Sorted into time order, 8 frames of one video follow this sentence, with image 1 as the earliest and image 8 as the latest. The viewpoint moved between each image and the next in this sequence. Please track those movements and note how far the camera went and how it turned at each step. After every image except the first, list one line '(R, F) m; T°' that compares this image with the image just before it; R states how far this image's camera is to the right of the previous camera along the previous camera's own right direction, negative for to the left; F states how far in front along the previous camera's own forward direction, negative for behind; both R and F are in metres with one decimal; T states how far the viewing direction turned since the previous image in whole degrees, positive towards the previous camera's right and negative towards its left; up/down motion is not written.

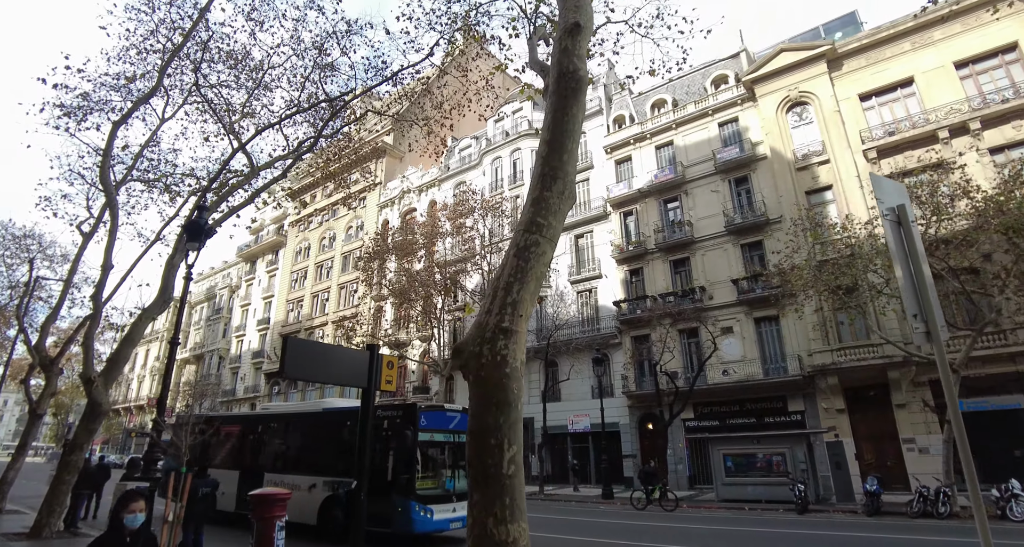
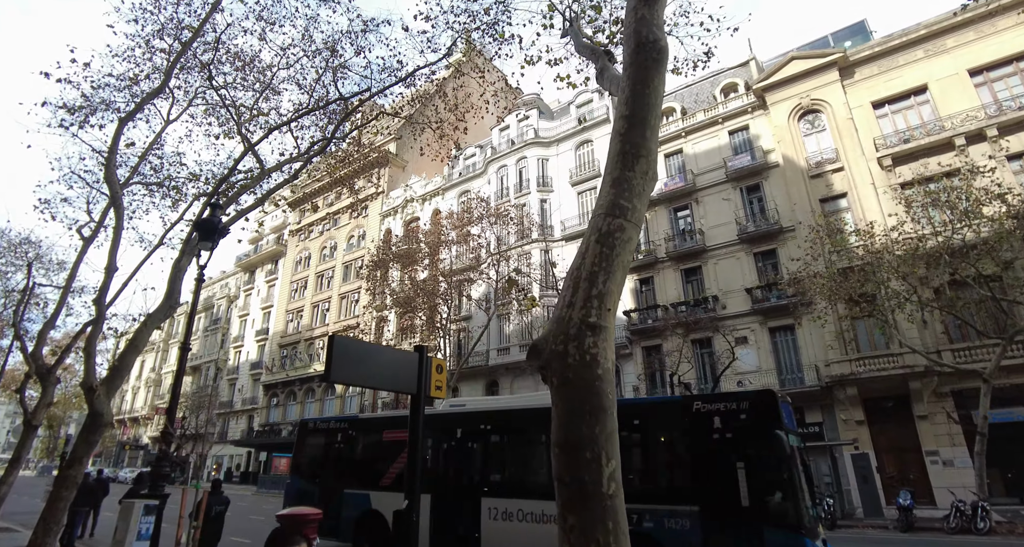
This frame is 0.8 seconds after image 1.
(-0.6, +0.5) m; 0°
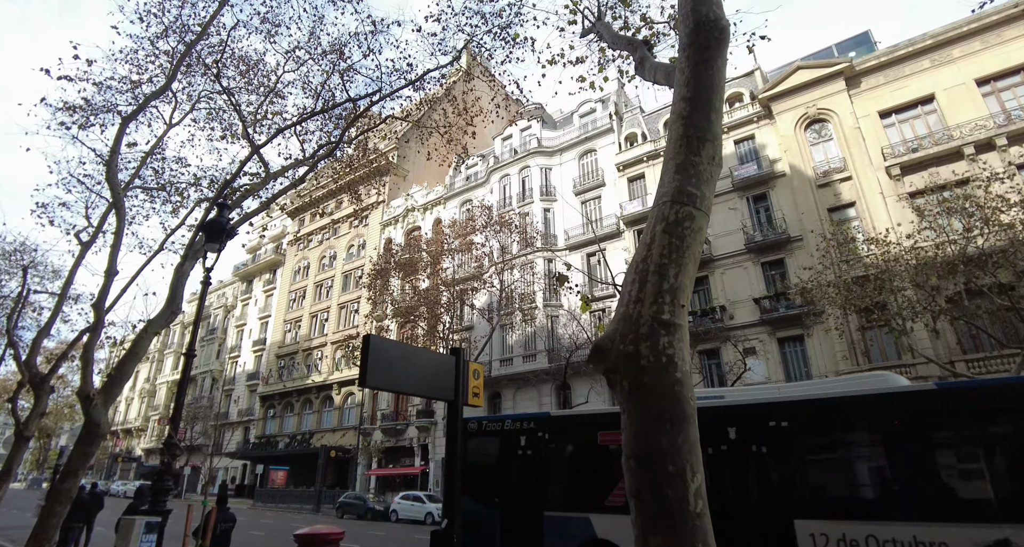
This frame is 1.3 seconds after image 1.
(-0.4, +0.4) m; 0°
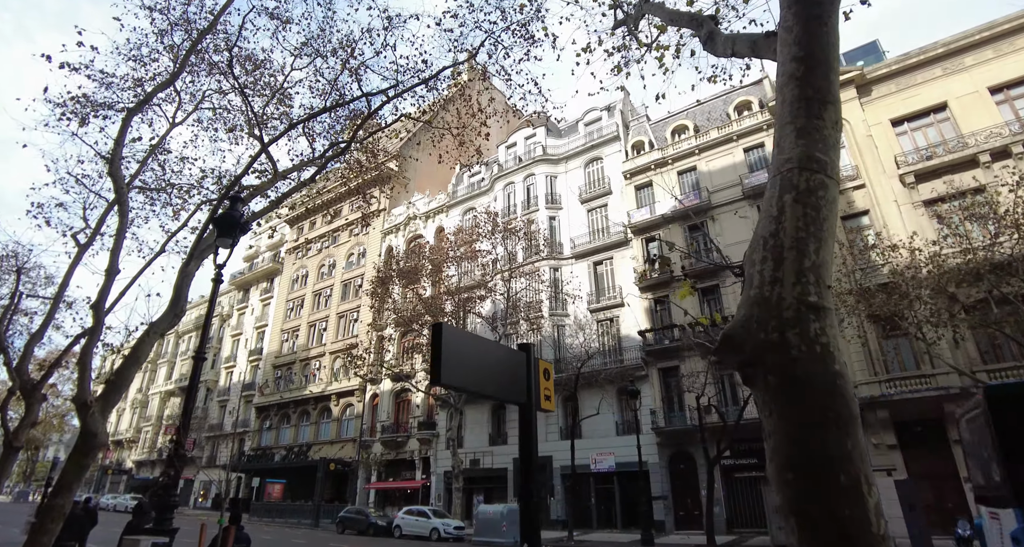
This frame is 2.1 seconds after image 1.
(-0.6, +0.5) m; +1°
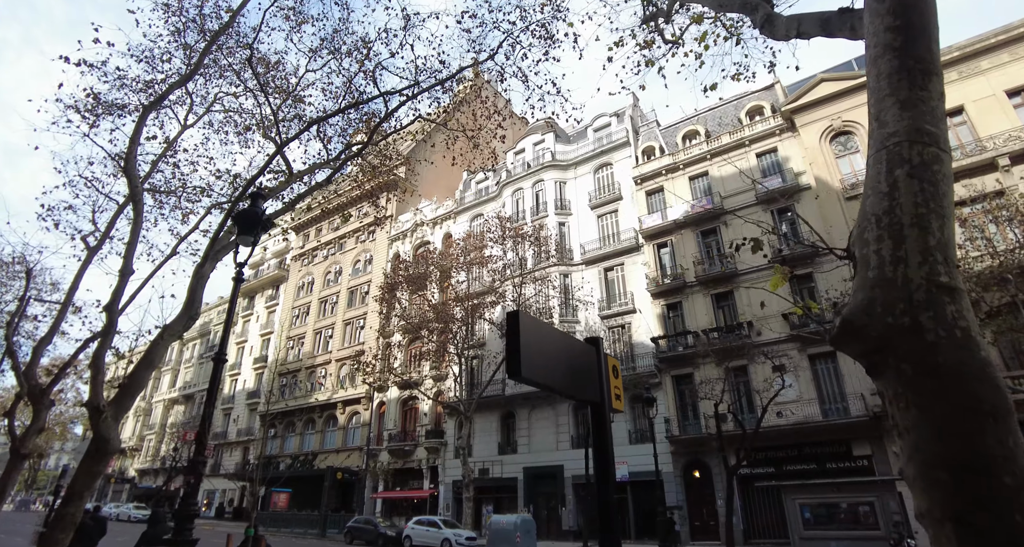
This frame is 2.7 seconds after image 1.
(-0.4, +0.3) m; 0°
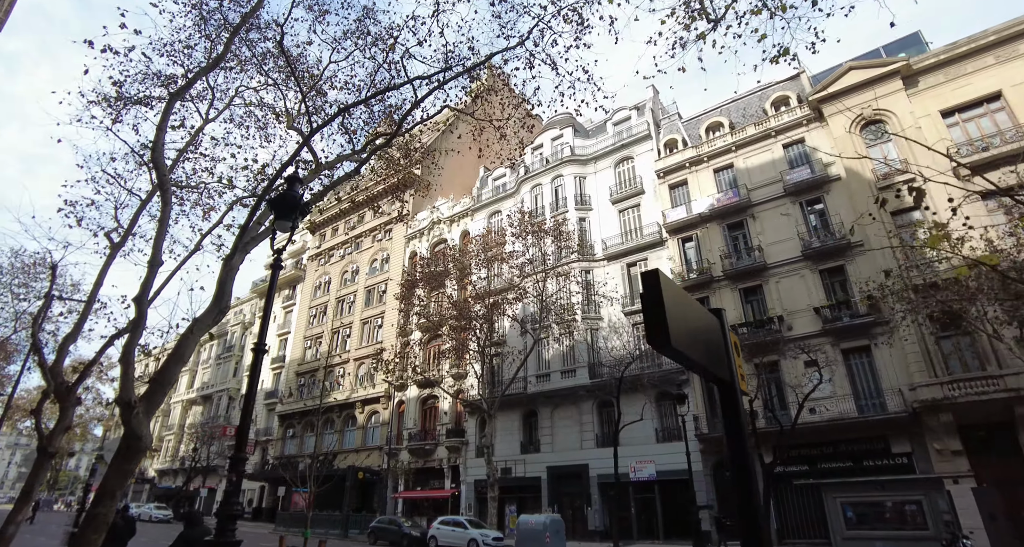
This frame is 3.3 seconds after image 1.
(-0.5, +0.4) m; -1°
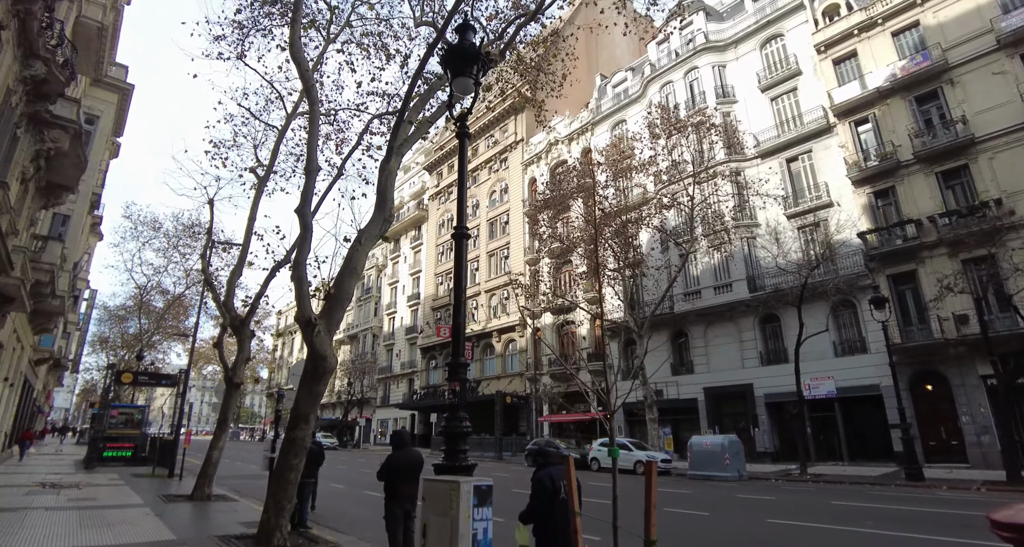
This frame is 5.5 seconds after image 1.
(-1.5, +1.4) m; -11°
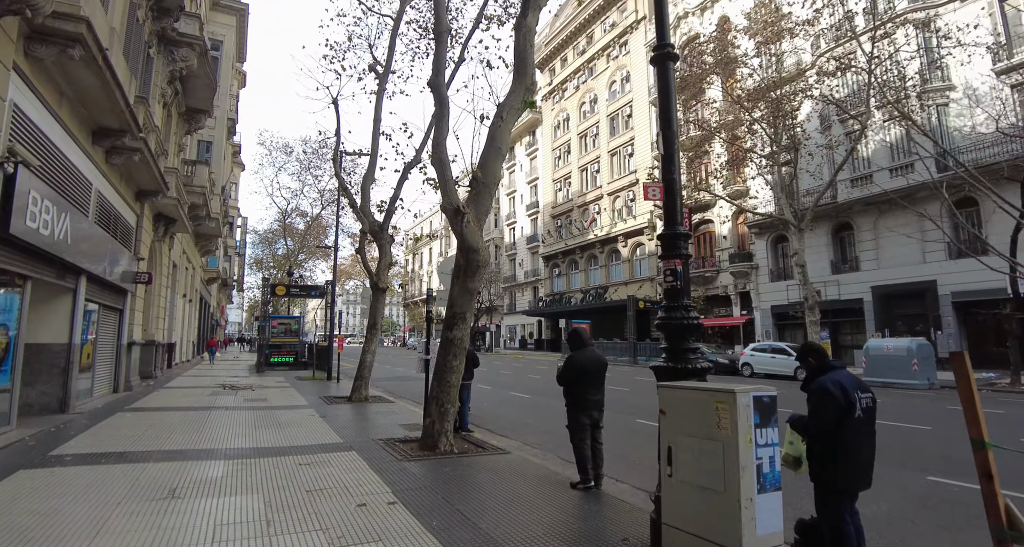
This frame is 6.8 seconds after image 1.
(-0.8, +1.2) m; -12°
